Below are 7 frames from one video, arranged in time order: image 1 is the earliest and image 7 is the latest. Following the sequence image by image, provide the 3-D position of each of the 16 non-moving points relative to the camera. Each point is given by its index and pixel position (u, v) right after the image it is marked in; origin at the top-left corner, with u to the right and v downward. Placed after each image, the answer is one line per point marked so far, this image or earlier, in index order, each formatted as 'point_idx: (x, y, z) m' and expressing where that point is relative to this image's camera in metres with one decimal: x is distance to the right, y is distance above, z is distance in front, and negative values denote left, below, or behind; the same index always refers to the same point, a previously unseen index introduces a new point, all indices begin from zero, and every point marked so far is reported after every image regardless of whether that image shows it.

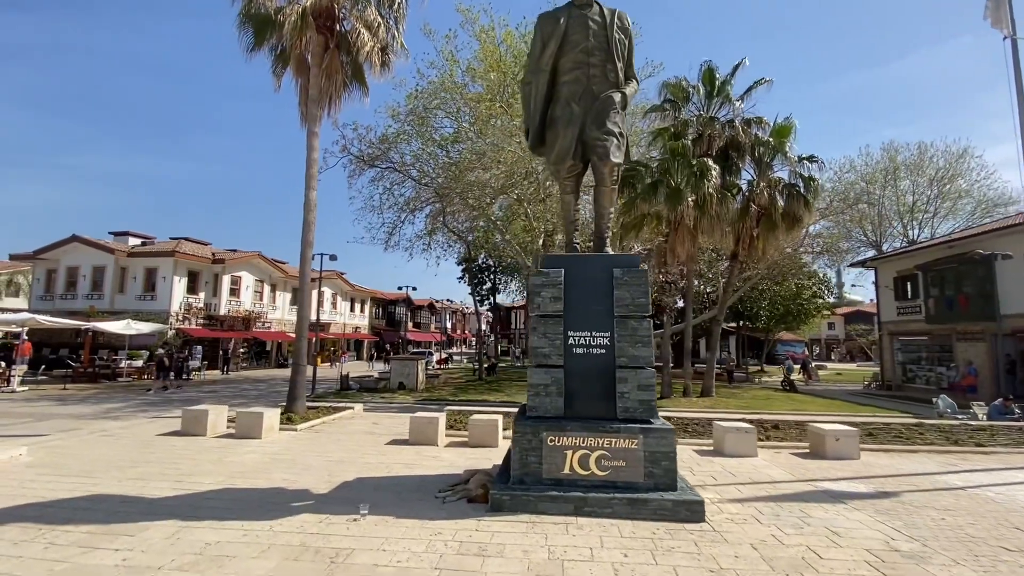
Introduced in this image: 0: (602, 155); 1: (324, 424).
0: (+1.1, +1.7, +6.2) m
1: (-4.1, -3.0, +10.7) m
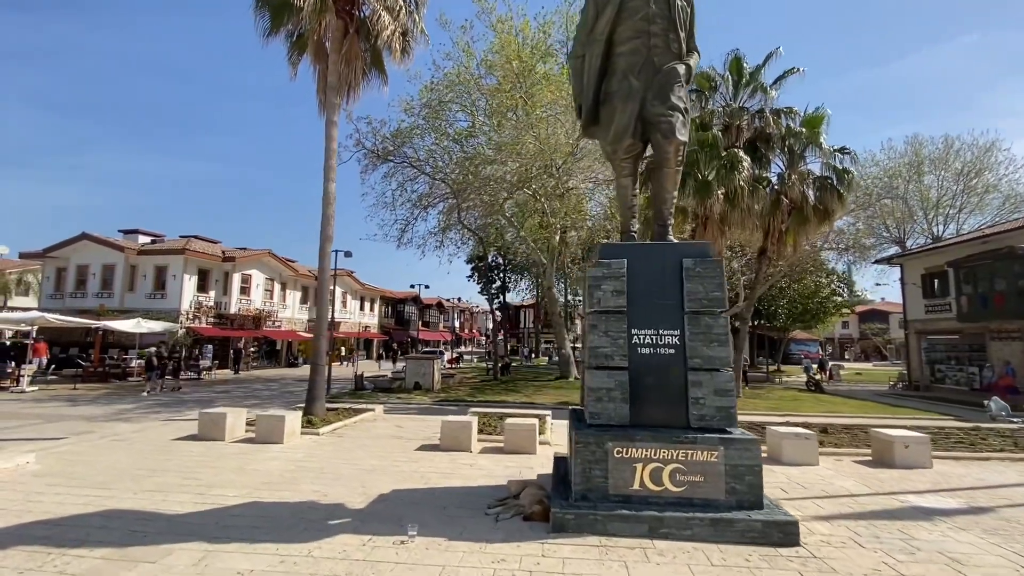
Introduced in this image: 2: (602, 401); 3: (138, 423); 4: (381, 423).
0: (+1.8, +1.8, +5.5) m
1: (-3.5, -2.9, +10.2) m
2: (+0.9, -1.2, +5.0) m
3: (-8.7, -3.2, +11.3) m
4: (-2.9, -3.0, +10.8) m
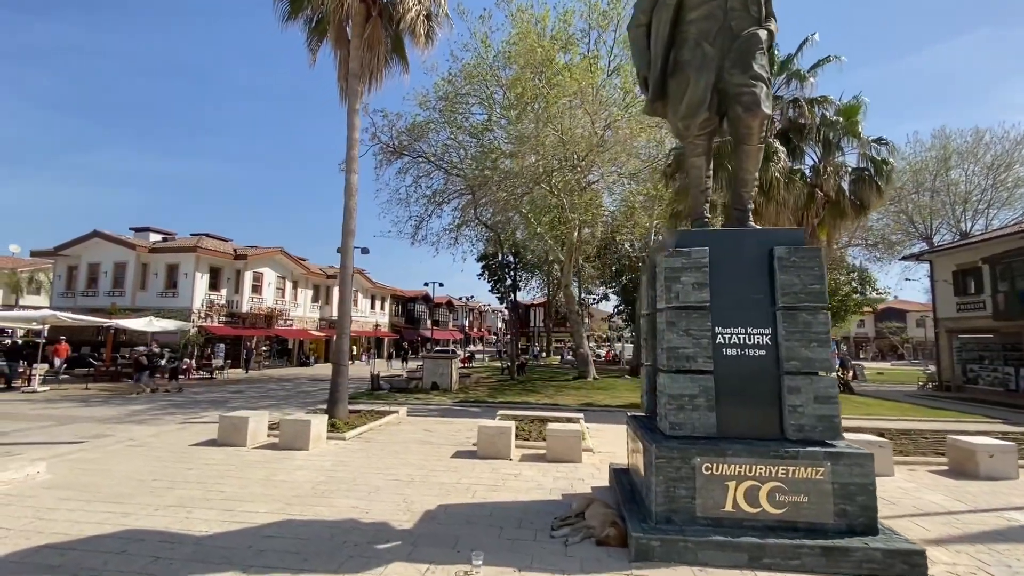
0: (+2.4, +1.9, +4.9) m
1: (-2.8, -2.8, +9.6) m
2: (+1.6, -1.1, +4.4) m
3: (-8.0, -3.1, +10.9) m
4: (-2.2, -2.9, +10.2) m
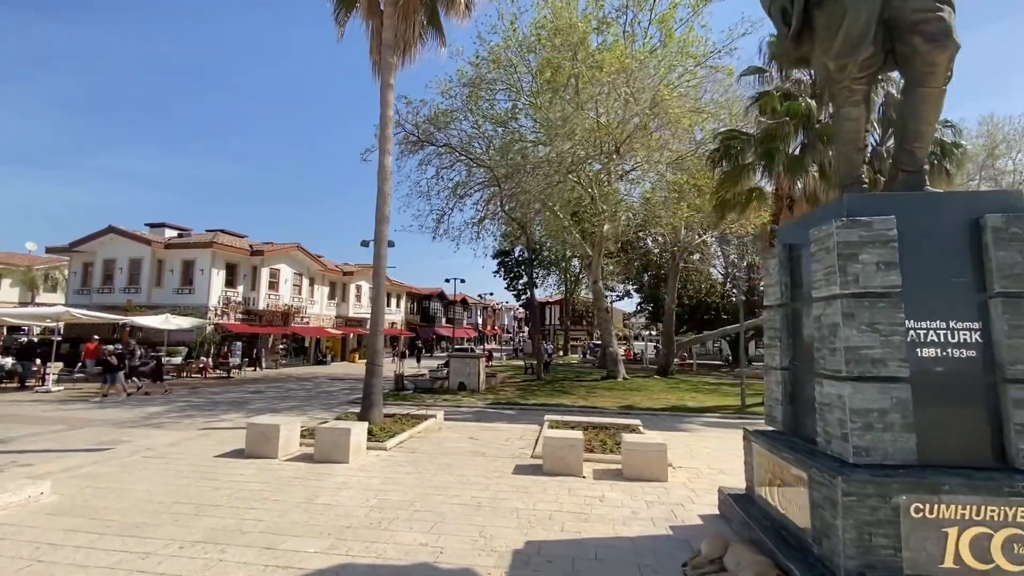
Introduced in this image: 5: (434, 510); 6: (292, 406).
0: (+3.3, +2.0, +3.8) m
1: (-1.8, -2.7, +8.6) m
2: (+2.5, -1.0, +3.3) m
3: (-6.9, -3.0, +10.0) m
4: (-1.2, -2.8, +9.2) m
5: (-0.8, -2.3, +5.1) m
6: (-6.8, -3.6, +14.9) m
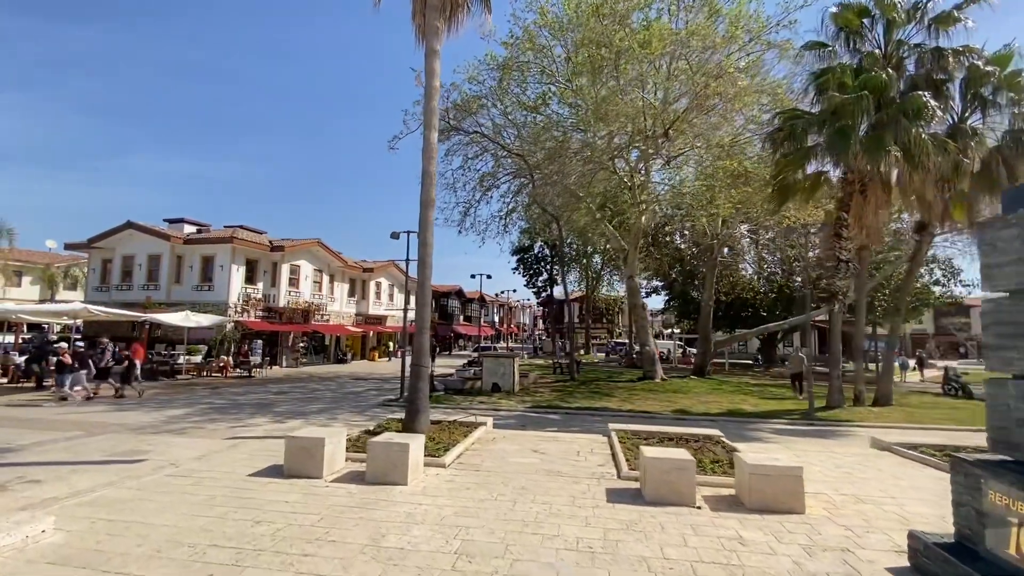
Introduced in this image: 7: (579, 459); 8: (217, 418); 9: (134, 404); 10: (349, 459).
0: (+4.3, +2.1, +2.6) m
1: (-0.6, -2.5, +7.5) m
2: (+3.4, -0.8, +2.1) m
3: (-5.8, -2.8, +9.0) m
4: (-0.1, -2.6, +8.1) m
5: (+0.2, -2.2, +3.9) m
6: (-5.5, -3.5, +13.9) m
7: (+1.0, -2.5, +7.2) m
8: (-7.4, -3.2, +12.1) m
9: (-11.1, -3.4, +14.2) m
10: (-2.2, -2.3, +6.6) m
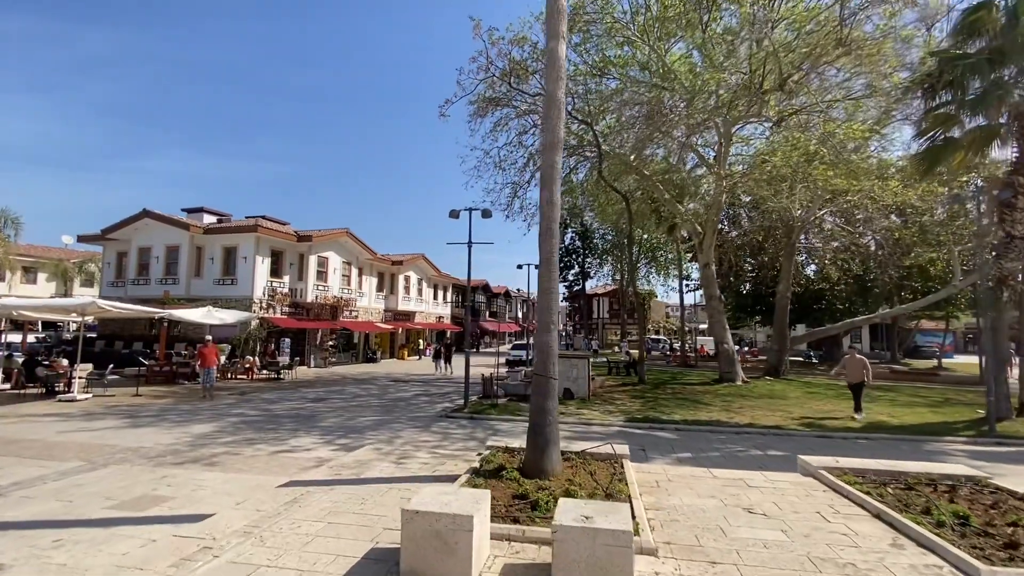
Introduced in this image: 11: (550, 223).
0: (+6.2, +2.4, -0.2) m
1: (+1.4, -2.3, +4.9) m
2: (+5.4, -0.6, -0.6) m
3: (-3.7, -2.6, +6.5) m
4: (+2.0, -2.3, +5.5) m
5: (+2.2, -1.9, +1.3) m
6: (-3.2, -3.2, +11.4) m
7: (+3.0, -2.2, +4.5) m
8: (-5.2, -3.0, +9.6) m
9: (-8.9, -3.2, +11.9) m
10: (-0.2, -2.1, +4.0) m
11: (+0.5, +0.9, +6.2) m
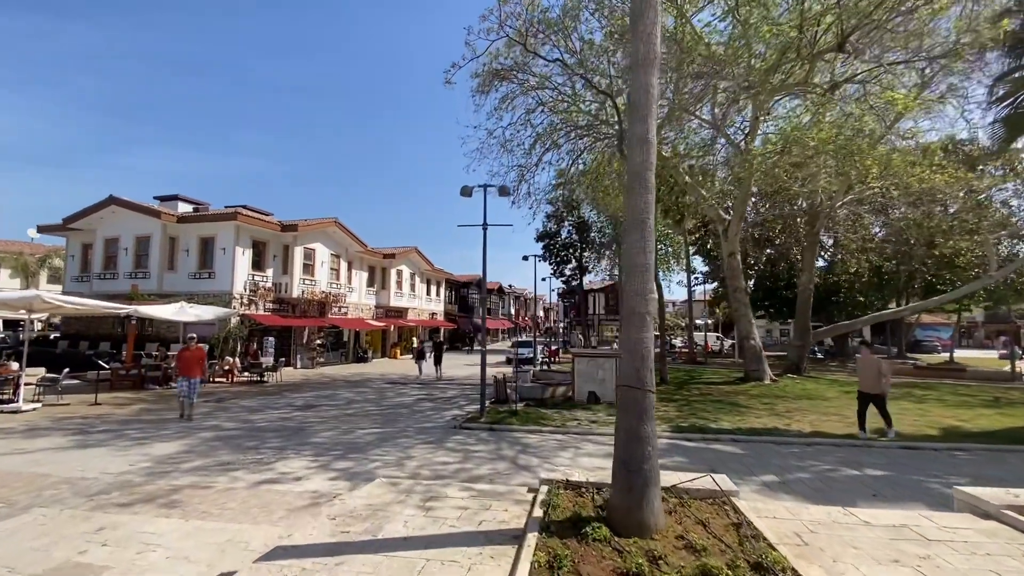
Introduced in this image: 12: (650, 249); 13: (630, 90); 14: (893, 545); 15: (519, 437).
0: (+7.1, +2.6, -1.8) m
1: (+2.2, -2.1, +3.2) m
2: (+6.3, -0.4, -2.3) m
3: (-3.0, -2.4, +4.6) m
4: (+2.8, -2.1, +3.8) m
5: (+3.0, -1.7, -0.4) m
6: (-2.7, -2.9, +9.6) m
7: (+3.8, -2.0, +2.8) m
8: (-4.6, -2.8, +7.7) m
9: (-8.3, -2.9, +9.9) m
10: (+0.6, -1.9, +2.2) m
11: (+1.2, +1.1, +4.4) m
12: (+1.2, +0.4, +4.5) m
13: (+1.1, +1.8, +4.5) m
14: (+3.2, -2.2, +4.1) m
15: (+0.1, -3.0, +9.7) m
